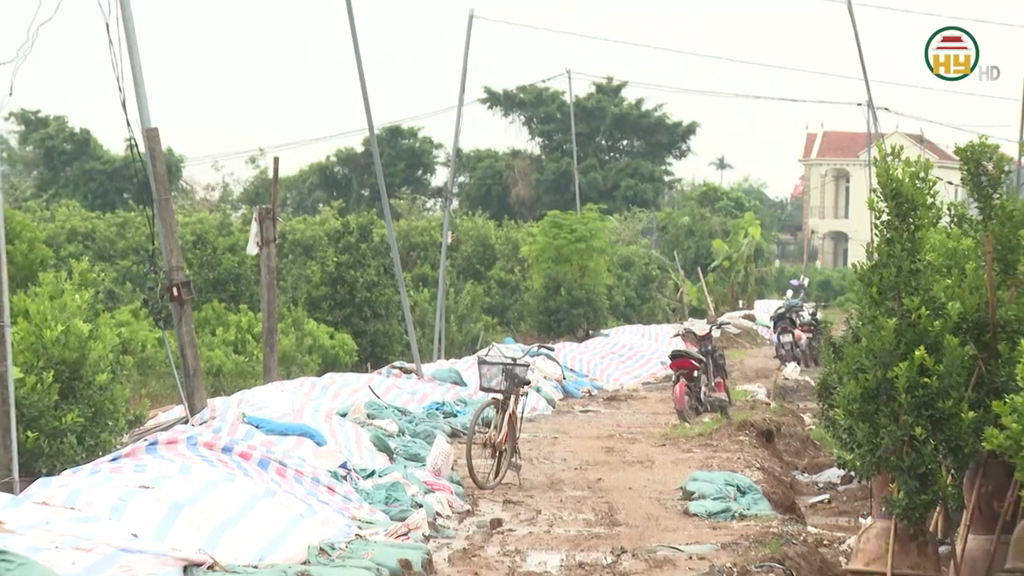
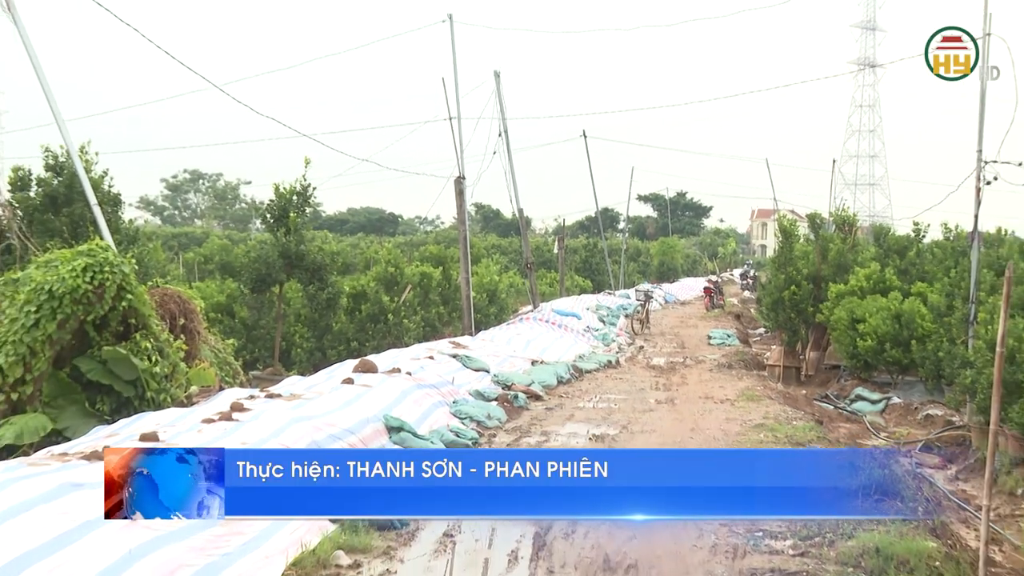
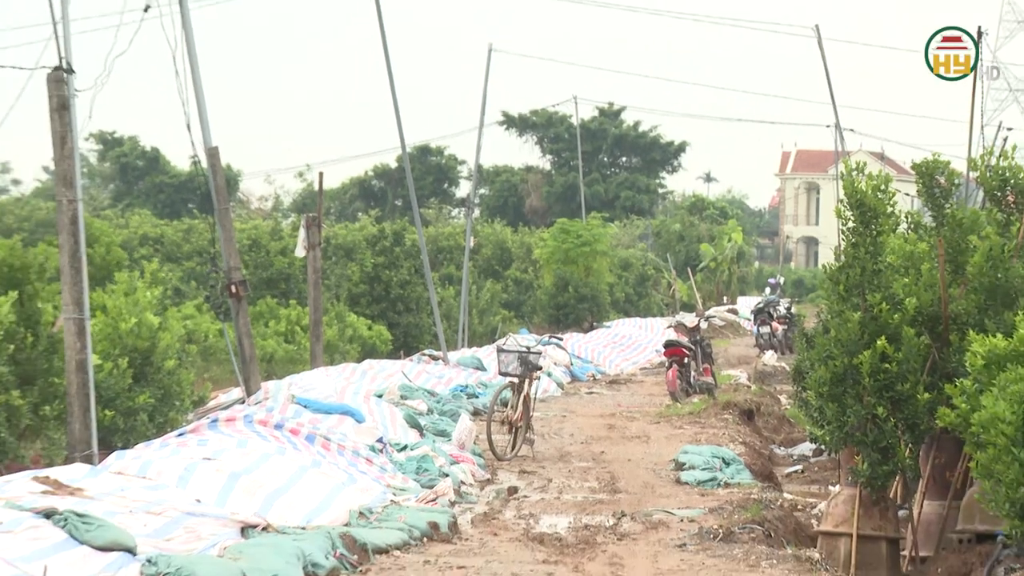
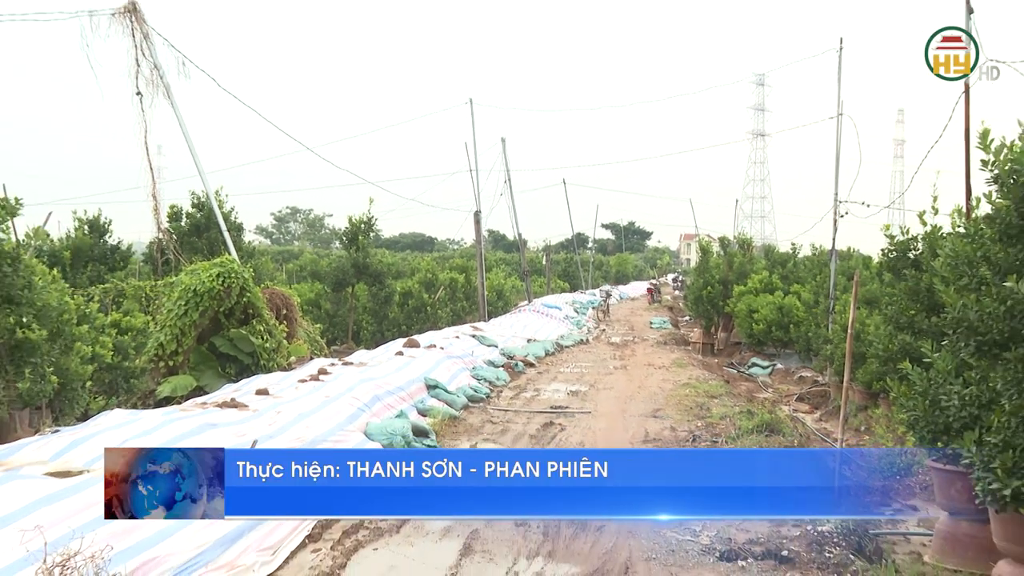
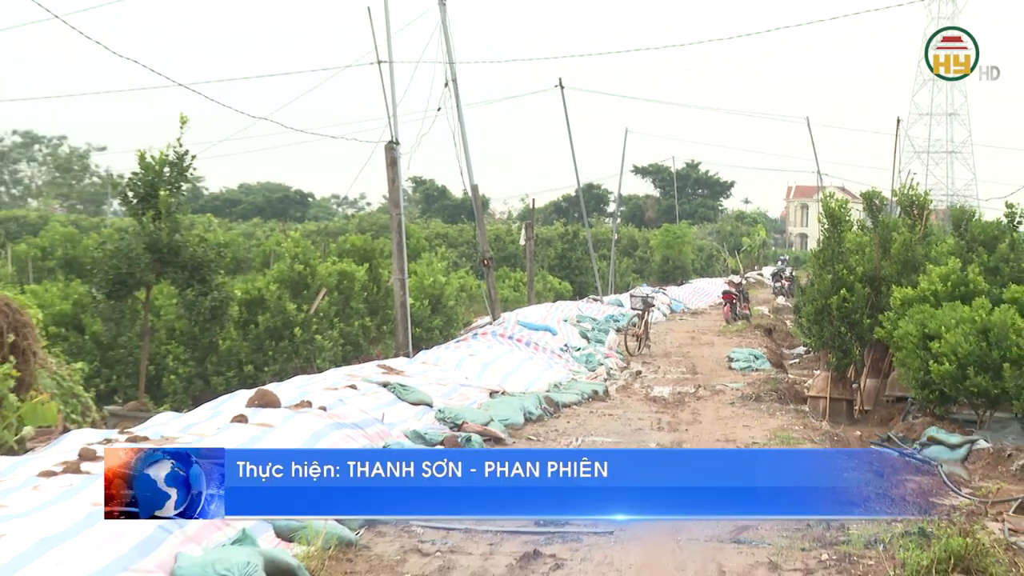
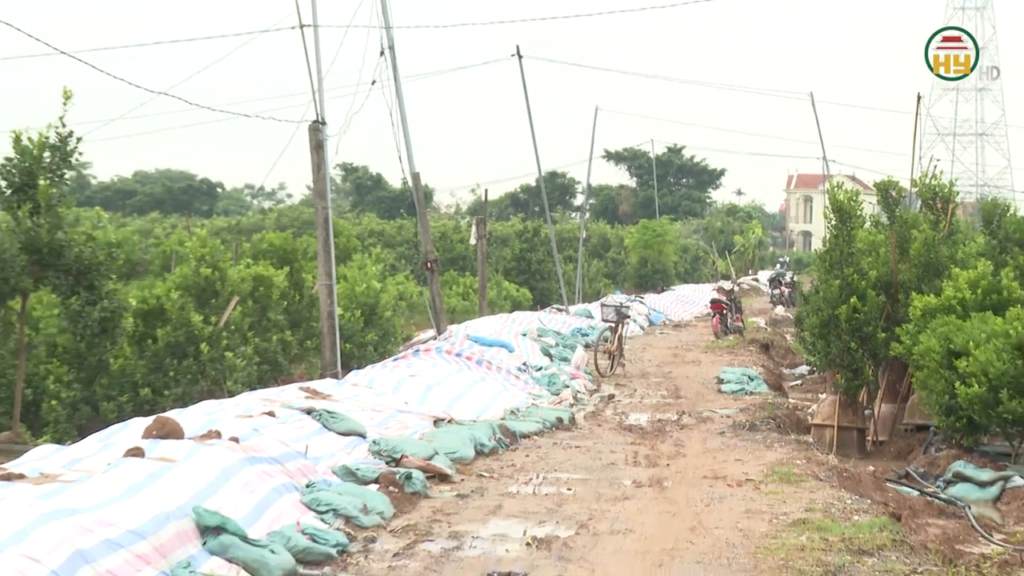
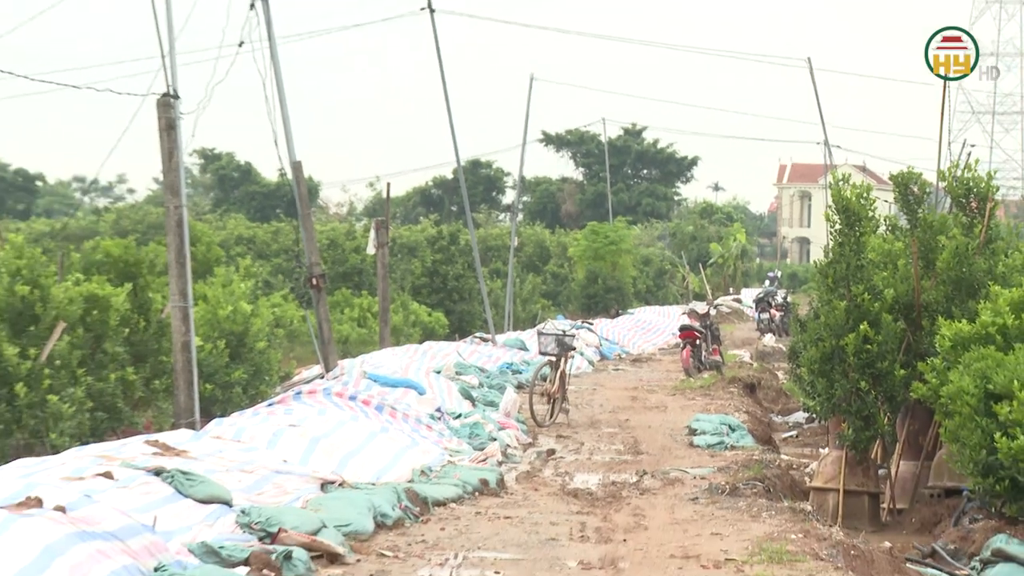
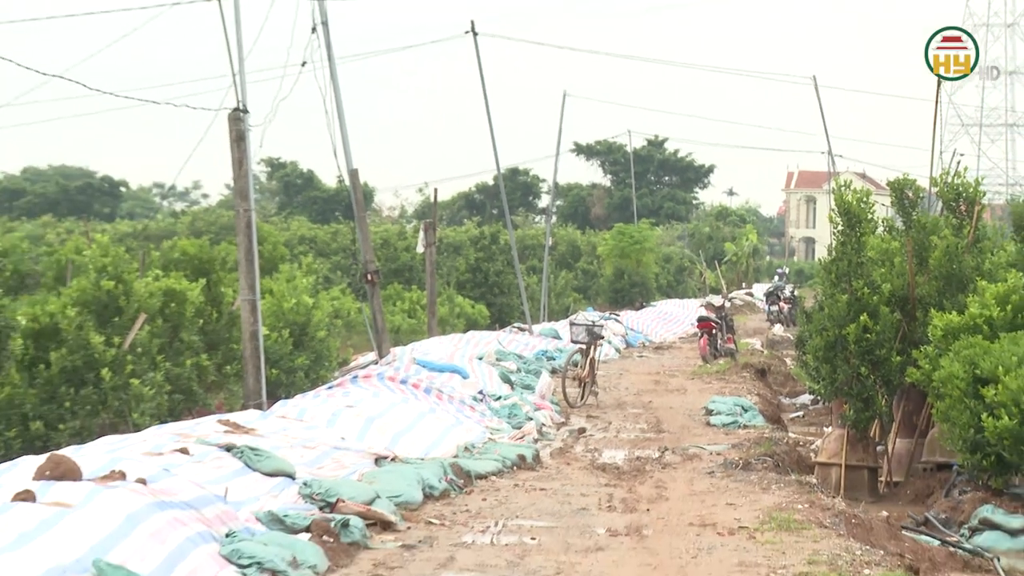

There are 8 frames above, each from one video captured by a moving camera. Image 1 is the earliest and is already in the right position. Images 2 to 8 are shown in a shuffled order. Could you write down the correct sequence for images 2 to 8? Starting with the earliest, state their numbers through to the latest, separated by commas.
3, 7, 8, 6, 5, 2, 4
